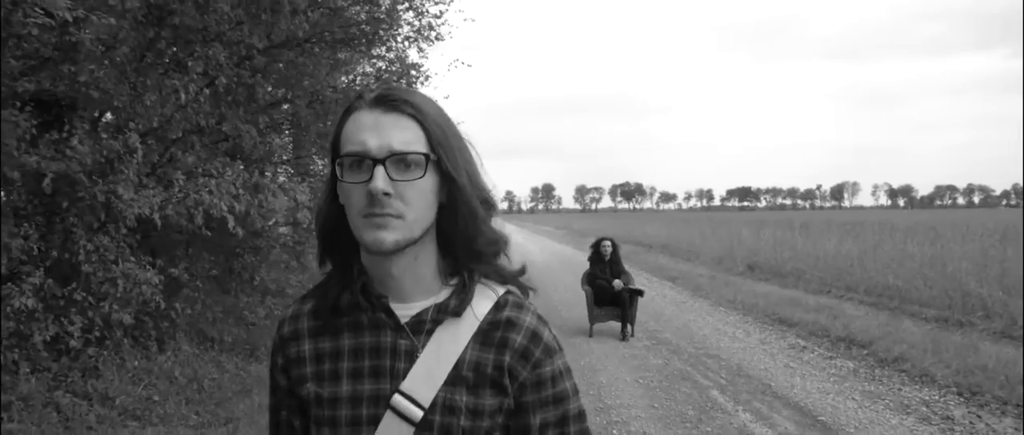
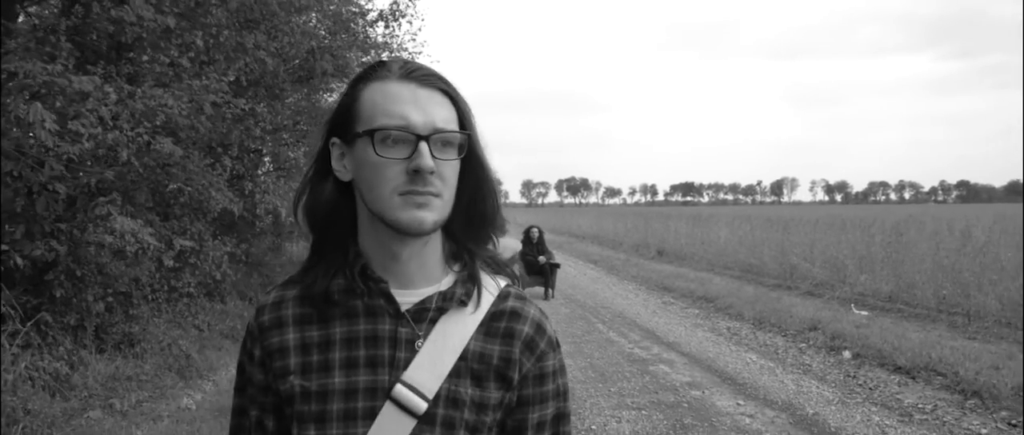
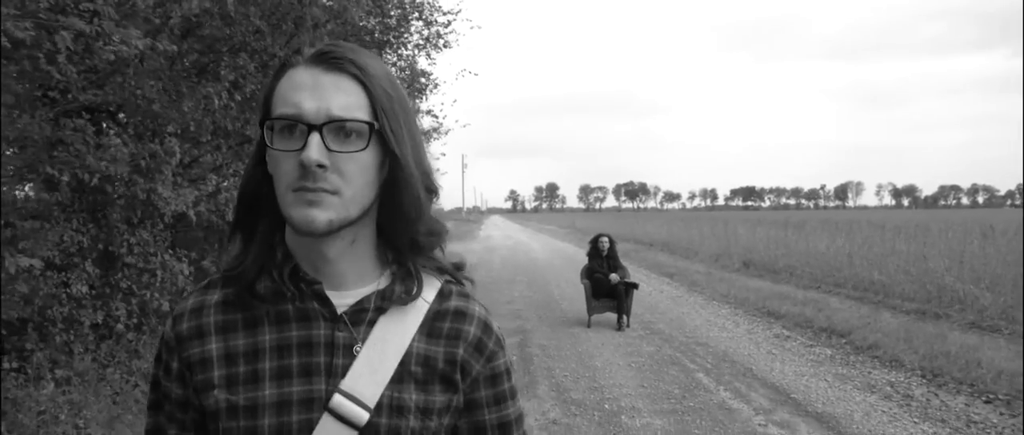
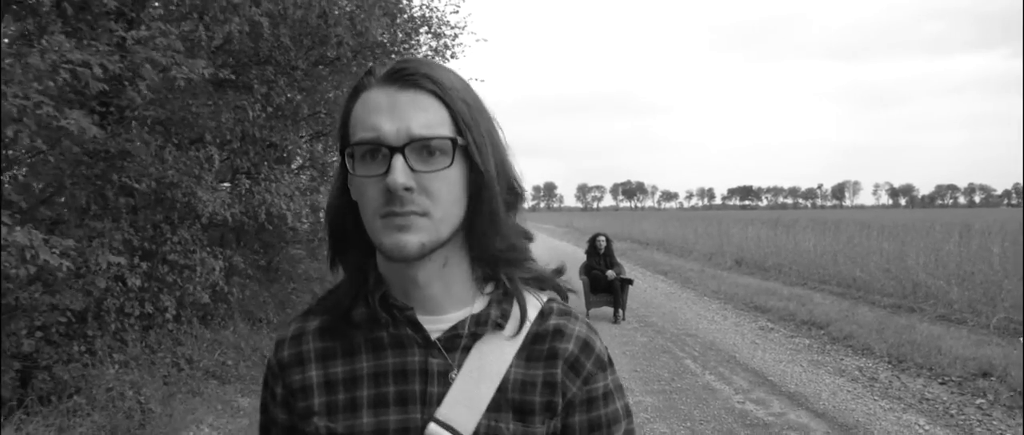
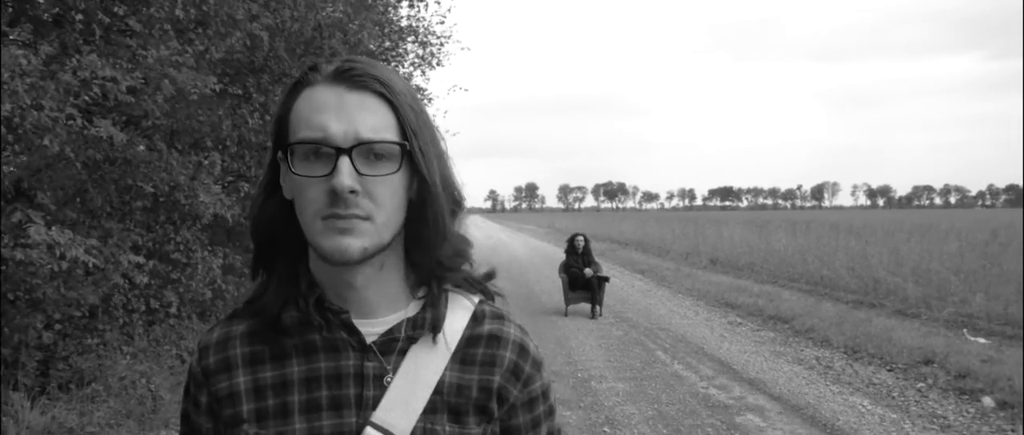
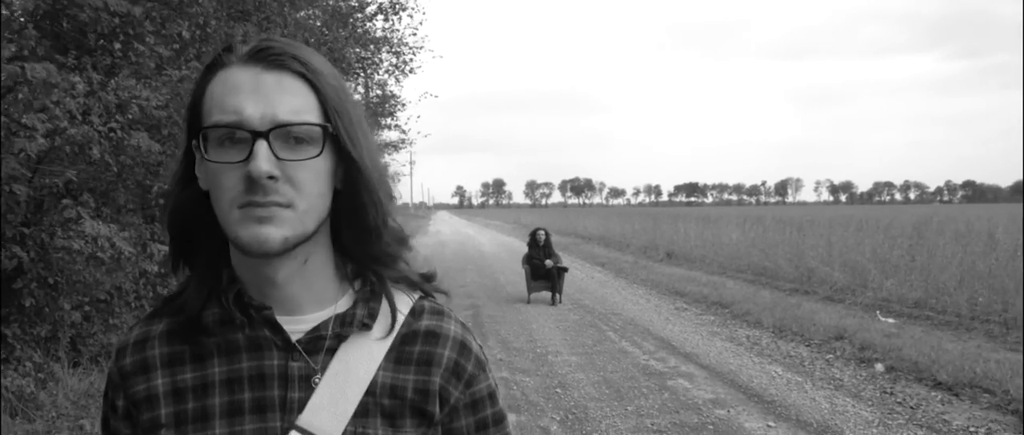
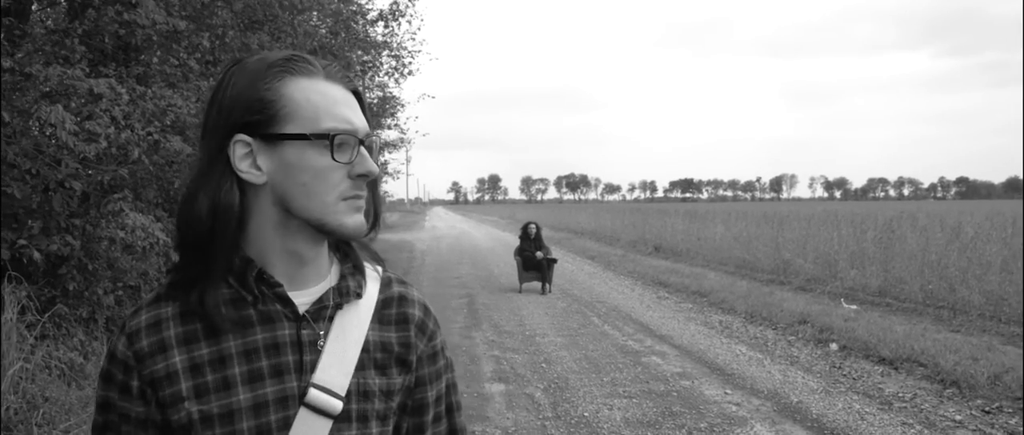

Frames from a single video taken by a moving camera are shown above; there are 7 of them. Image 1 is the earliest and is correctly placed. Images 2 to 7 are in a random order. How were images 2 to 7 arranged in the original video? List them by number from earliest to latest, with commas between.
3, 4, 5, 6, 2, 7
